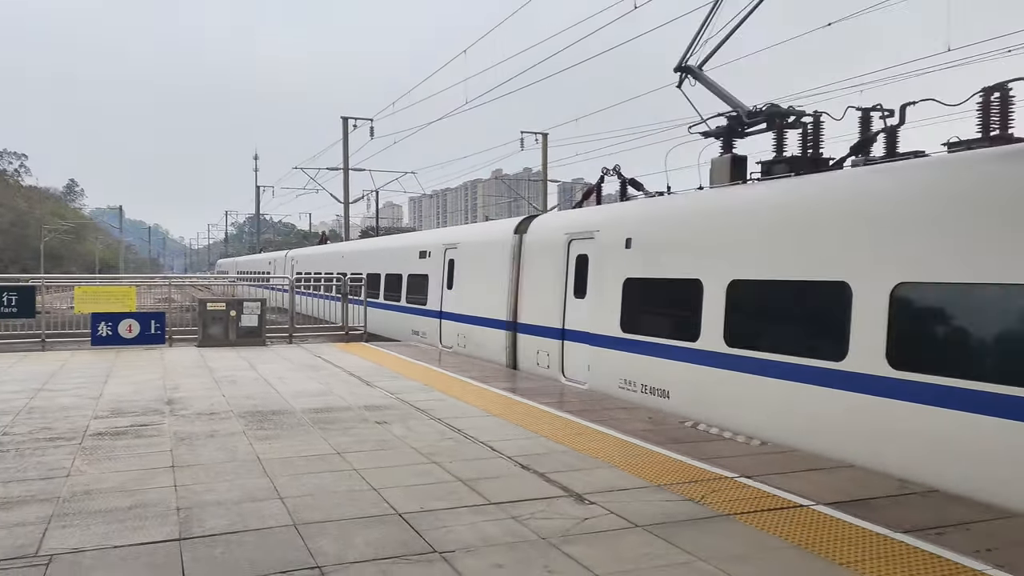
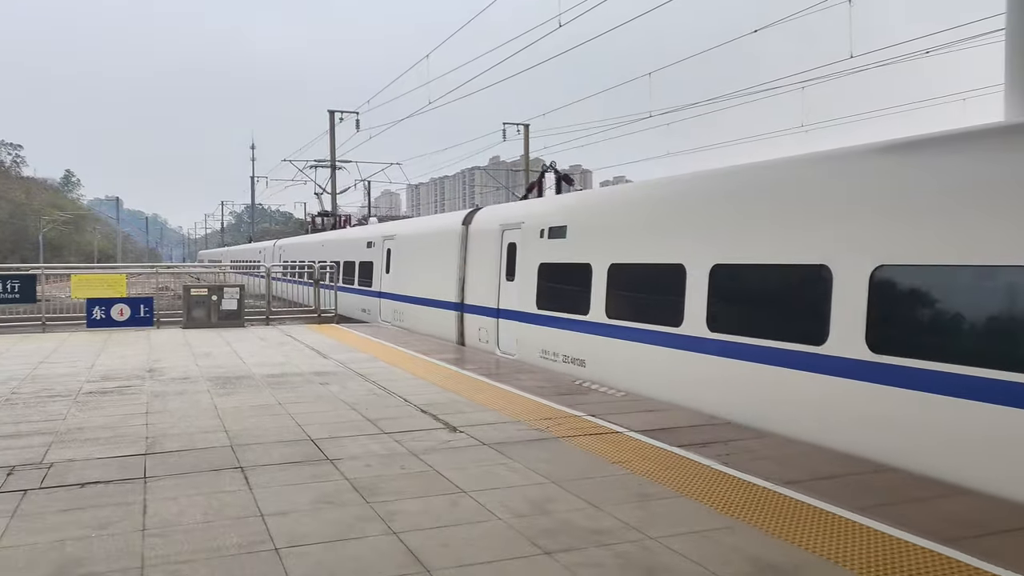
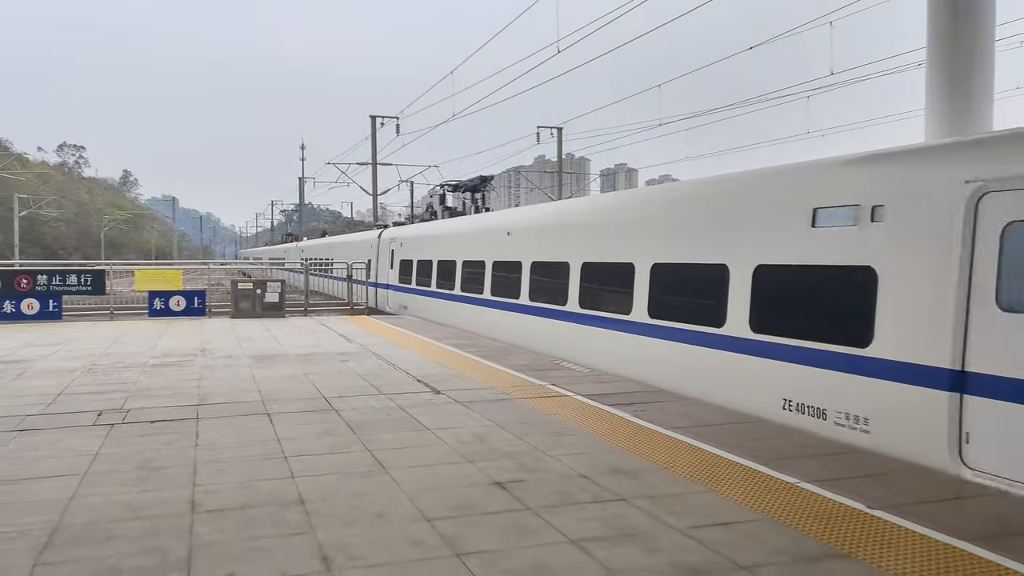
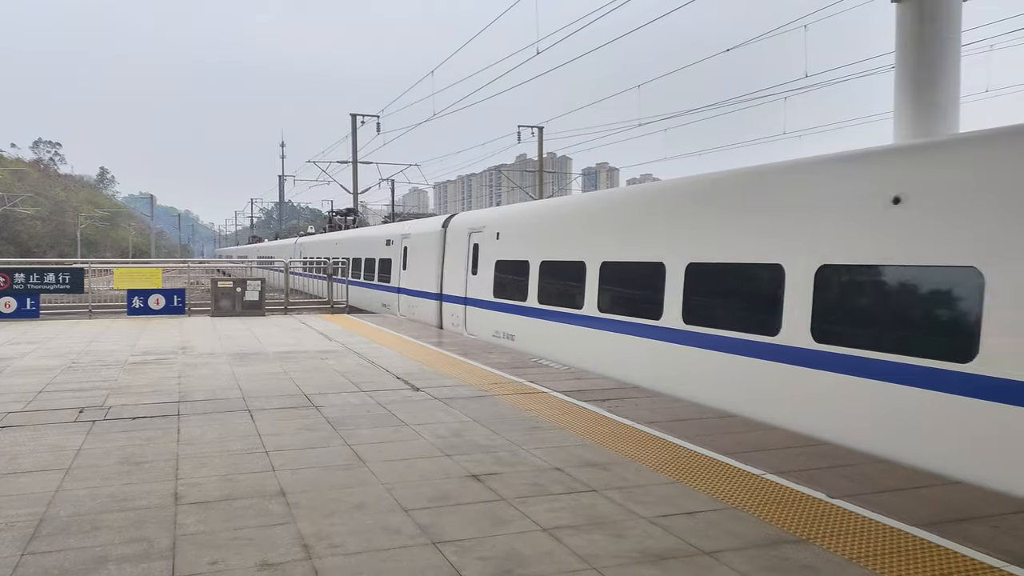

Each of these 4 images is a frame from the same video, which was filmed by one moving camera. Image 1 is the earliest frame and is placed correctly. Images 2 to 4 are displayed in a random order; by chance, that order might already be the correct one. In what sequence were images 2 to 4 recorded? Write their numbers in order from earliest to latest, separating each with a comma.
2, 3, 4
